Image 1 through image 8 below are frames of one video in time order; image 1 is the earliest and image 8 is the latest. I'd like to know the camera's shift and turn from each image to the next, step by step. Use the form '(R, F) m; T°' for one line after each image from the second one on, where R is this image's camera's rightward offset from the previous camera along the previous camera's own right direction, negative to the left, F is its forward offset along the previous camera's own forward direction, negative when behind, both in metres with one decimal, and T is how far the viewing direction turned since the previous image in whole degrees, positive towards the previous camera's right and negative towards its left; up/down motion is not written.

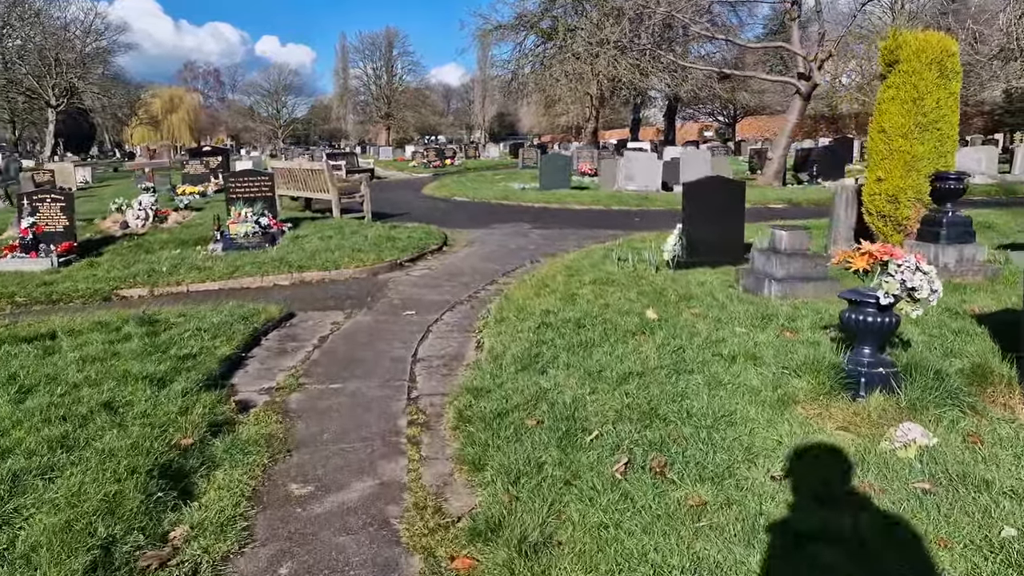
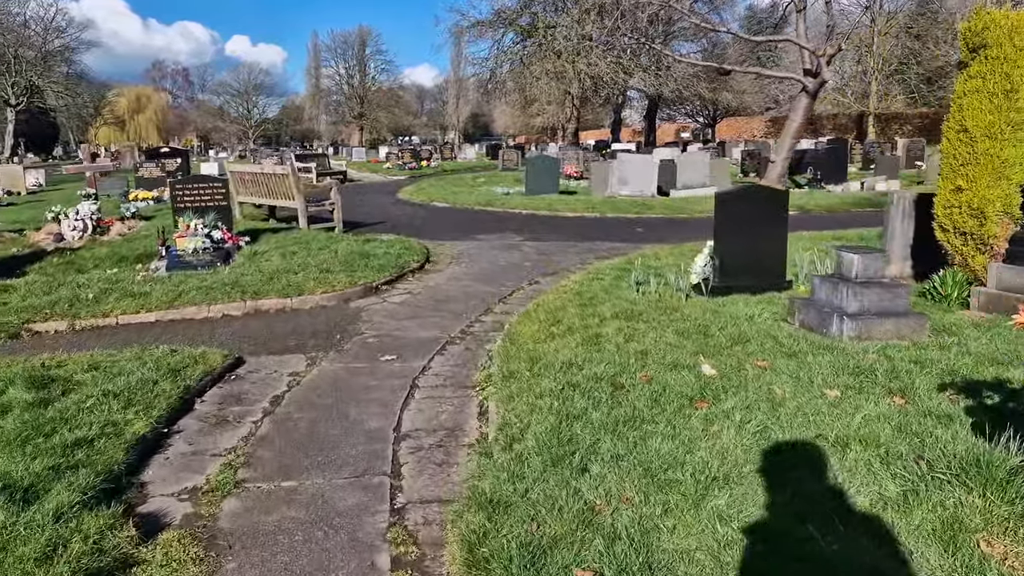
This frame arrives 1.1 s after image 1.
(-0.2, +1.5) m; +2°
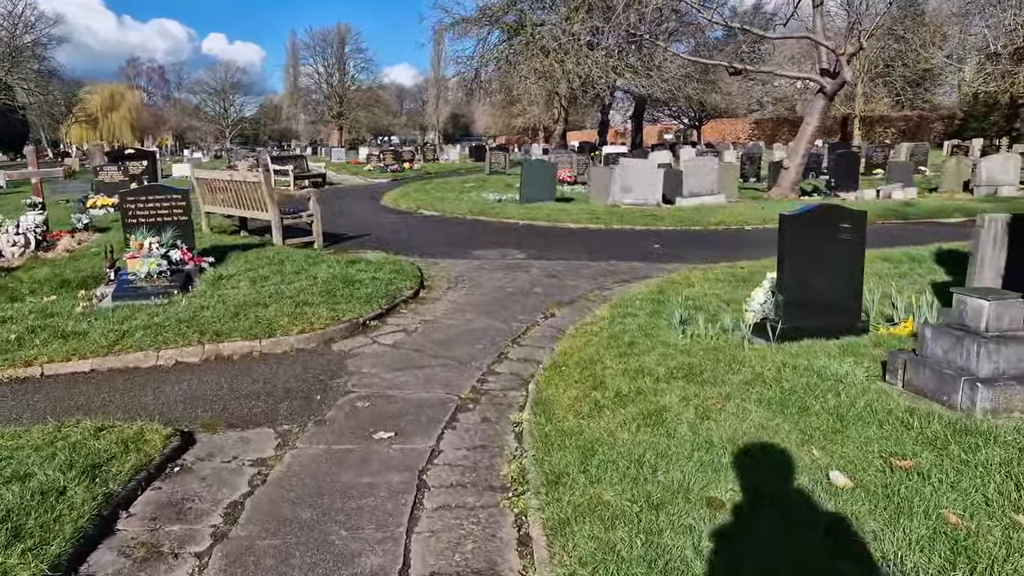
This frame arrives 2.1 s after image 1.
(-0.3, +1.4) m; +1°
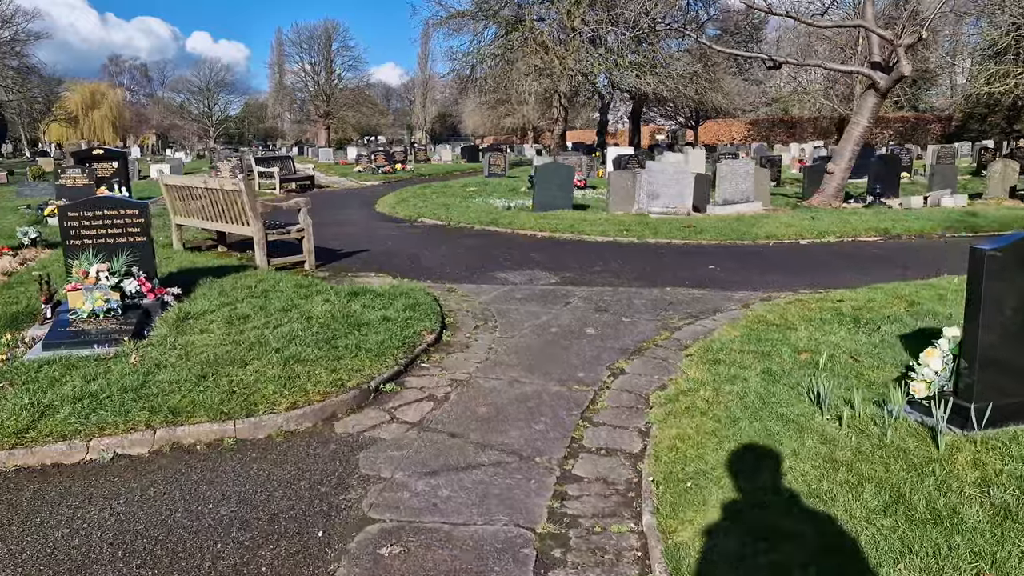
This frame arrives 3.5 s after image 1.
(-0.5, +1.8) m; +1°
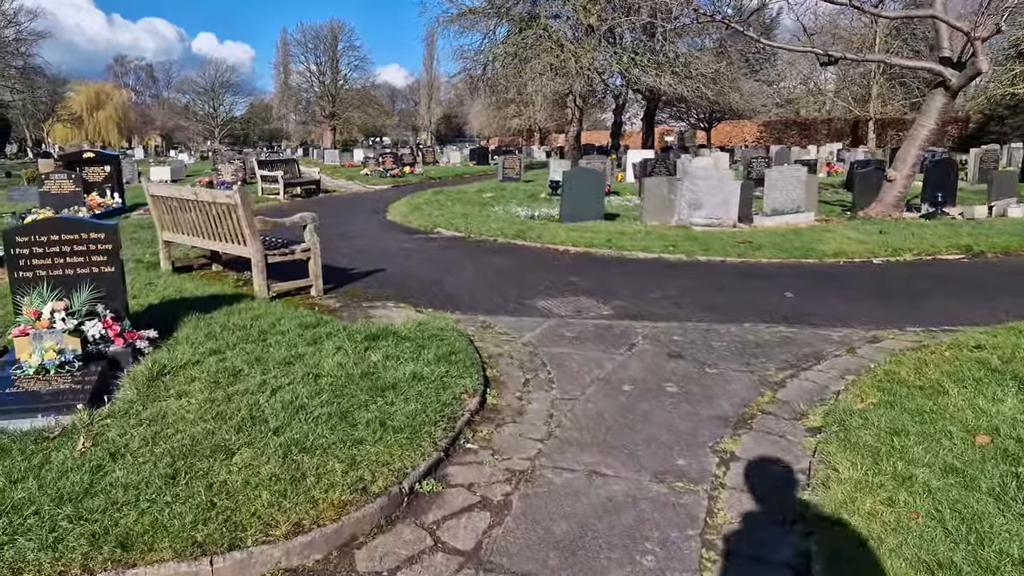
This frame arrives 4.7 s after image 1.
(-0.4, +1.4) m; 0°
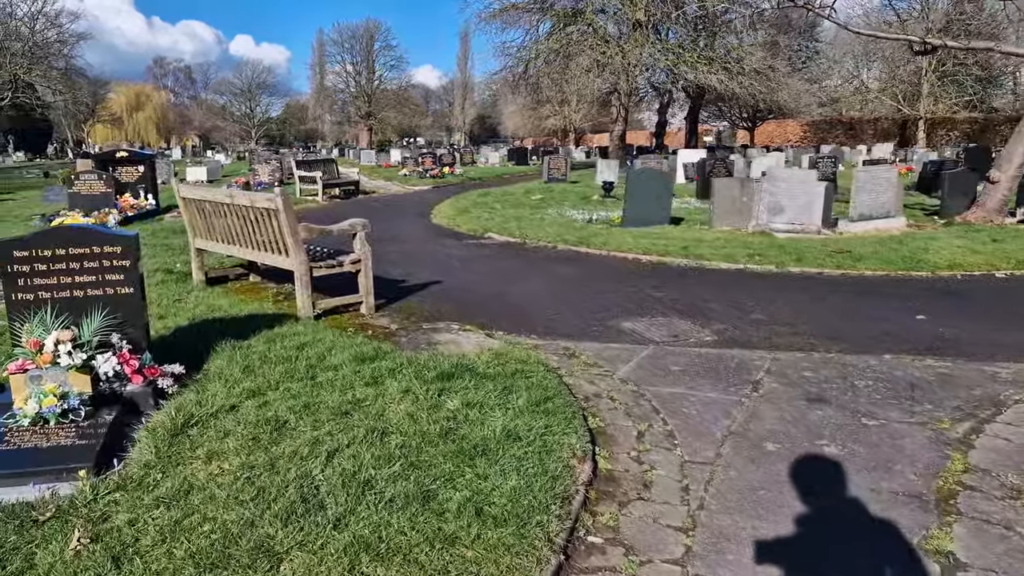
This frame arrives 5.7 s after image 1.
(-0.4, +1.1) m; -2°
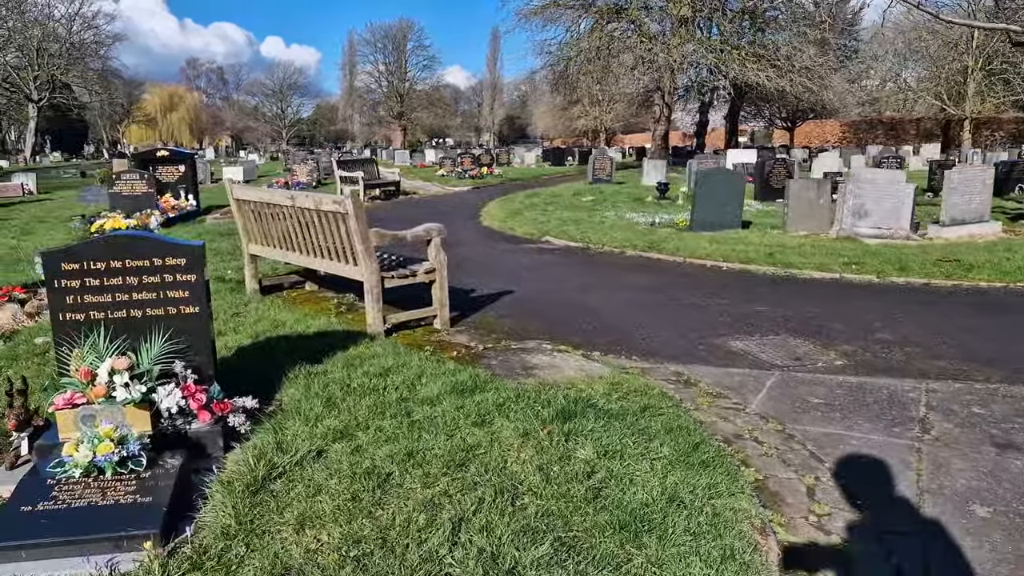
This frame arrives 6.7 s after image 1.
(-0.5, +0.8) m; -2°
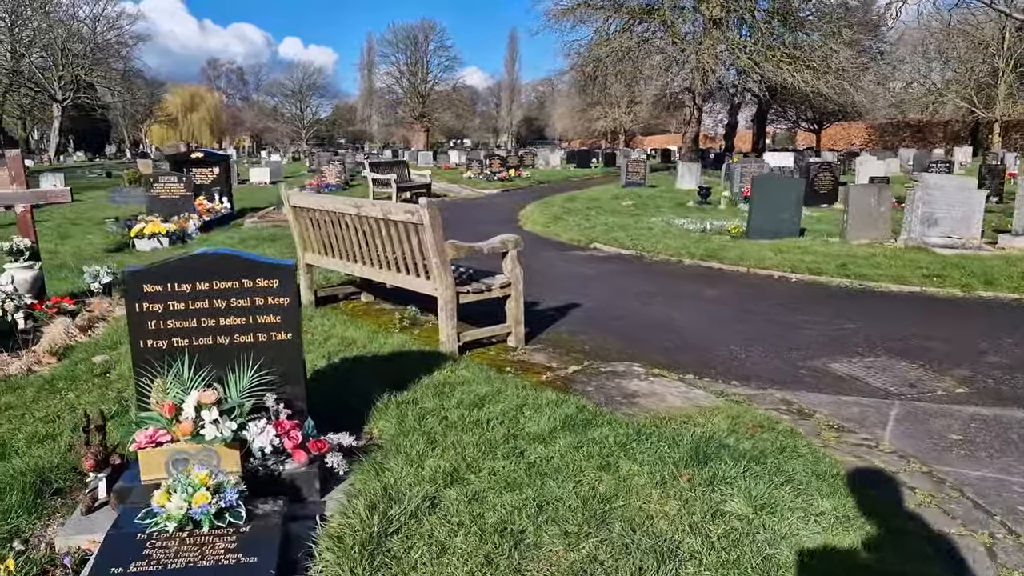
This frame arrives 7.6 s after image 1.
(-0.5, +0.4) m; -1°
